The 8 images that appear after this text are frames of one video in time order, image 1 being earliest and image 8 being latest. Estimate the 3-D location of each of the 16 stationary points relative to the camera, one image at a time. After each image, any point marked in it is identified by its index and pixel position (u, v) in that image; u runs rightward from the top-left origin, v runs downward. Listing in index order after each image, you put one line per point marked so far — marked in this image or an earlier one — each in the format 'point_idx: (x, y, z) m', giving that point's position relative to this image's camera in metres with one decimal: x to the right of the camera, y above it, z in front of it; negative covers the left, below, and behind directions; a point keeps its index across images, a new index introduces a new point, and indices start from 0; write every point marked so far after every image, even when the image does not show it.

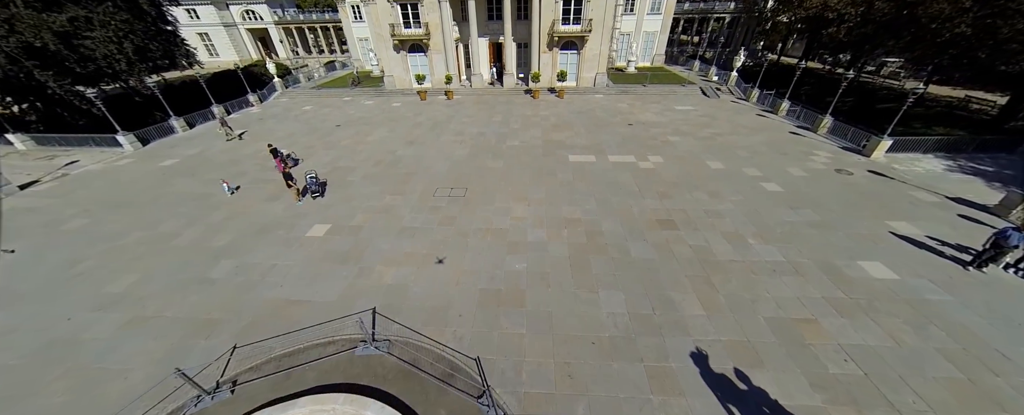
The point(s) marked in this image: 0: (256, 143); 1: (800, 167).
0: (-16.3, +4.2, +17.8) m
1: (+14.0, +2.0, +13.5) m
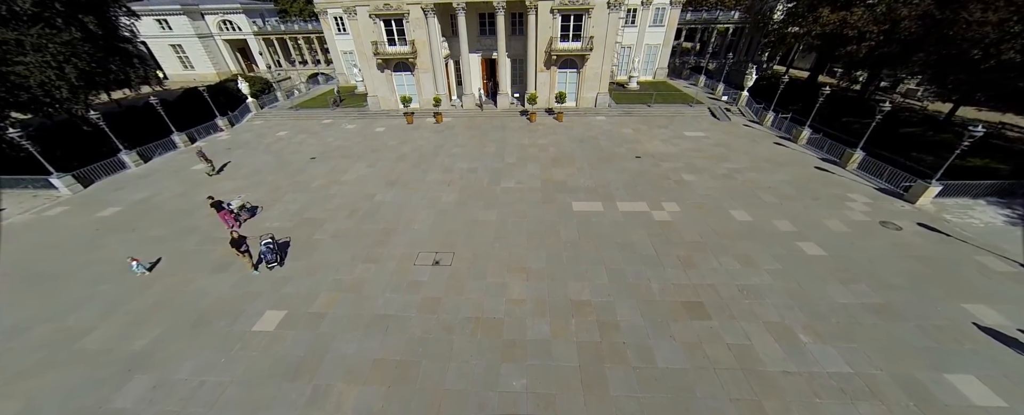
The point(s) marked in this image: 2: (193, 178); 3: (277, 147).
0: (-16.6, +1.5, +15.6) m
1: (+13.8, -0.4, +11.7) m
2: (-18.4, +1.8, +15.9) m
3: (-16.4, +4.2, +19.4) m
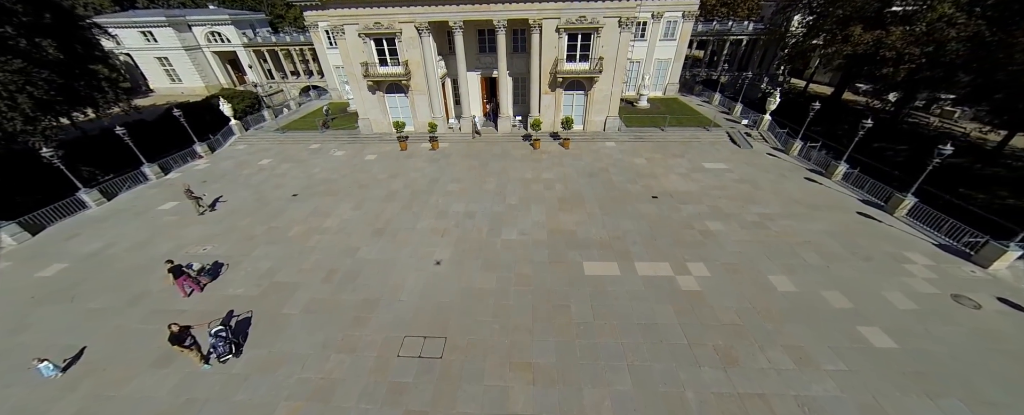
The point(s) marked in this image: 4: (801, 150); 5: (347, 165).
0: (-16.5, -0.9, +14.0) m
1: (+13.8, -2.9, +9.9) m
2: (-18.3, -0.7, +14.3) m
3: (-16.2, +1.8, +17.7) m
4: (+18.8, +3.8, +18.1) m
5: (-11.3, +2.9, +19.1) m
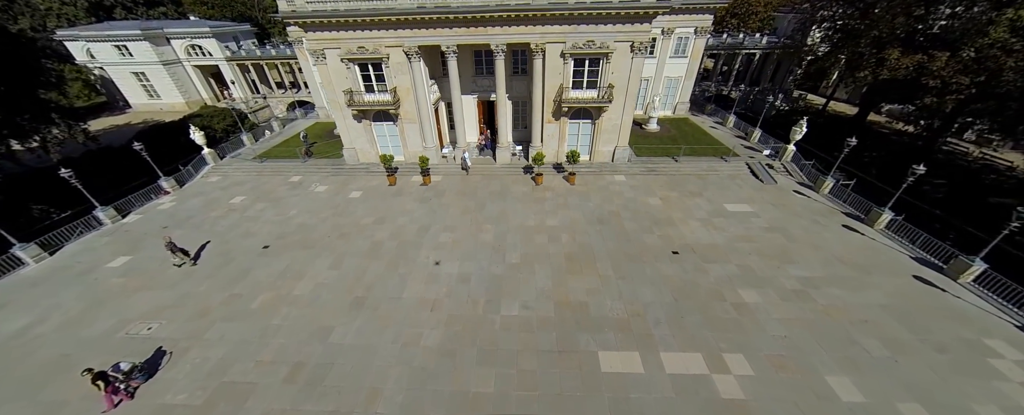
0: (-16.5, -3.7, +12.0) m
1: (+13.9, -5.5, +8.1) m
2: (-18.3, -3.4, +12.3) m
3: (-16.2, -1.0, +15.8) m
4: (+18.8, +1.2, +16.2) m
5: (-11.4, +0.2, +17.2) m
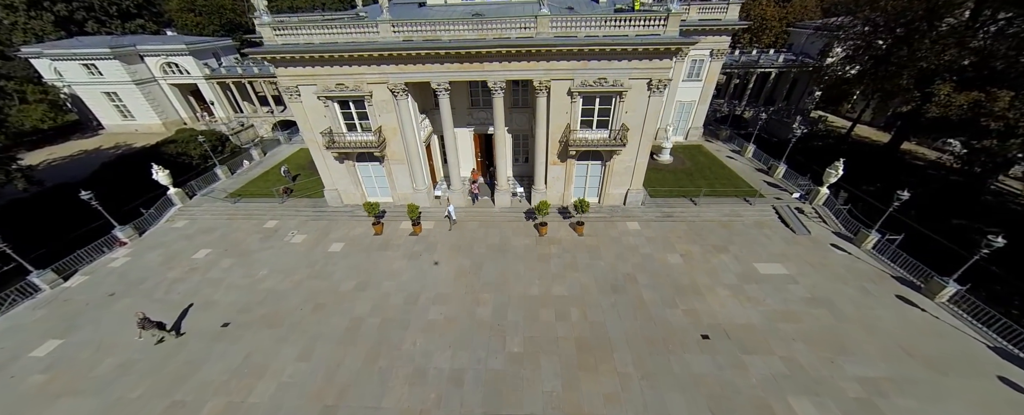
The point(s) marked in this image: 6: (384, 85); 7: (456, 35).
0: (-16.4, -6.8, +9.9) m
1: (+14.0, -8.6, +6.1) m
2: (-18.2, -6.6, +10.2) m
3: (-16.2, -4.1, +13.7) m
4: (+18.9, -1.8, +14.2) m
5: (-11.3, -2.9, +15.1) m
6: (-6.7, +6.4, +14.4) m
7: (-2.7, +8.2, +13.2) m
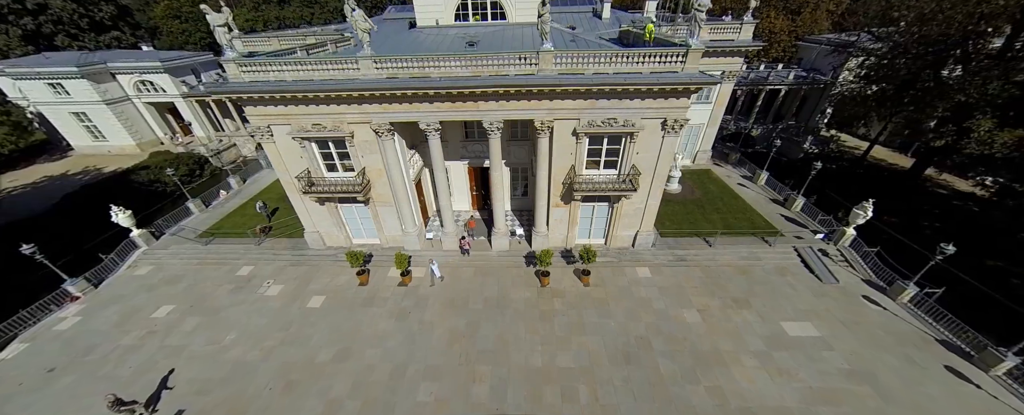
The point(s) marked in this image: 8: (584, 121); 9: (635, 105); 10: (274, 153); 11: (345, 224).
0: (-16.4, -9.4, +8.2) m
1: (+14.1, -11.0, +4.7) m
2: (-18.2, -9.2, +8.5) m
3: (-16.2, -6.7, +12.0) m
4: (+18.9, -4.2, +12.9) m
5: (-11.3, -5.5, +13.4) m
6: (-6.7, +3.8, +12.8) m
7: (-2.8, +5.7, +11.6) m
8: (+3.2, +3.8, +12.3) m
9: (+5.3, +4.4, +11.9) m
10: (-11.7, +2.7, +13.6) m
11: (-9.9, -1.0, +16.4) m
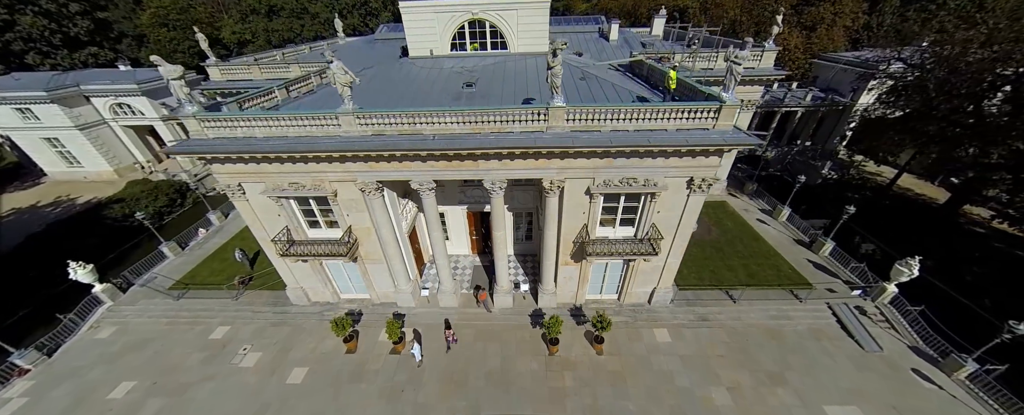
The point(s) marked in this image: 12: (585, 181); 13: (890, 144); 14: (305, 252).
0: (-16.1, -12.3, +6.6) m
1: (+14.4, -13.7, +3.2) m
2: (-17.9, -12.1, +6.9) m
3: (-15.9, -9.6, +10.4) m
4: (+19.1, -6.9, +11.4) m
5: (-11.1, -8.3, +11.9) m
6: (-6.5, +1.0, +11.2) m
7: (-2.6, +2.9, +10.0) m
8: (+3.4, +1.0, +10.8) m
9: (+5.5, +1.6, +10.3) m
10: (-11.5, -0.2, +12.0) m
11: (-9.7, -3.8, +14.8) m
12: (+2.9, +1.0, +10.8) m
13: (+27.0, +4.3, +19.6) m
14: (-9.4, -1.9, +12.5) m
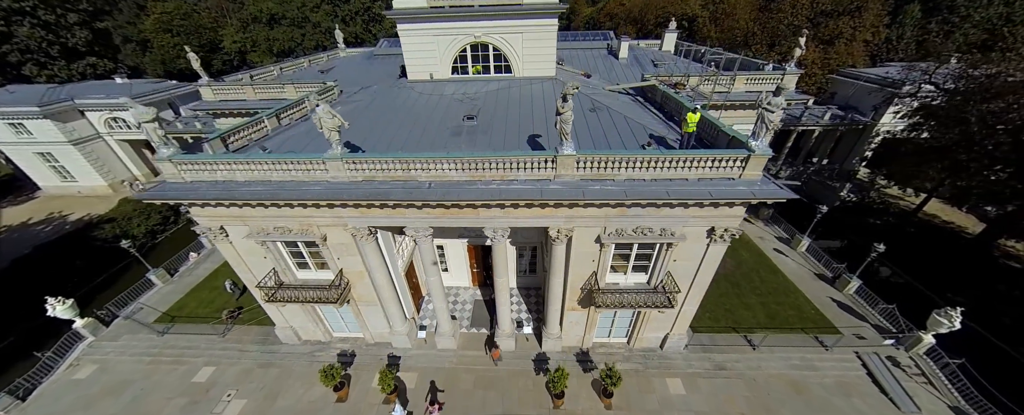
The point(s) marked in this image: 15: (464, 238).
0: (-16.1, -14.0, +5.8) m
1: (+14.3, -15.7, +2.1) m
2: (-17.9, -13.7, +6.1) m
3: (-15.9, -11.3, +9.6) m
4: (+19.2, -8.9, +10.3) m
5: (-11.0, -10.1, +11.0) m
6: (-6.4, -0.8, +10.4) m
7: (-2.4, +1.1, +9.1) m
8: (+3.5, -0.8, +9.8) m
9: (+5.7, -0.2, +9.4) m
10: (-11.4, -1.9, +11.2) m
11: (-9.6, -5.5, +14.0) m
12: (+3.0, -0.8, +9.9) m
13: (+27.2, +2.2, +18.4) m
14: (-9.3, -3.7, +11.7) m
15: (-2.6, -1.7, +14.6) m
